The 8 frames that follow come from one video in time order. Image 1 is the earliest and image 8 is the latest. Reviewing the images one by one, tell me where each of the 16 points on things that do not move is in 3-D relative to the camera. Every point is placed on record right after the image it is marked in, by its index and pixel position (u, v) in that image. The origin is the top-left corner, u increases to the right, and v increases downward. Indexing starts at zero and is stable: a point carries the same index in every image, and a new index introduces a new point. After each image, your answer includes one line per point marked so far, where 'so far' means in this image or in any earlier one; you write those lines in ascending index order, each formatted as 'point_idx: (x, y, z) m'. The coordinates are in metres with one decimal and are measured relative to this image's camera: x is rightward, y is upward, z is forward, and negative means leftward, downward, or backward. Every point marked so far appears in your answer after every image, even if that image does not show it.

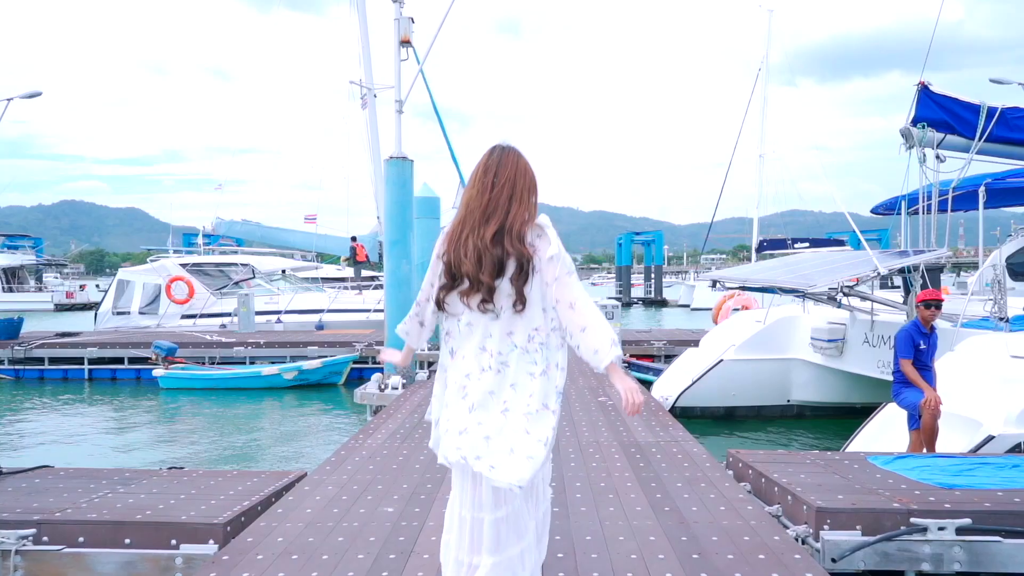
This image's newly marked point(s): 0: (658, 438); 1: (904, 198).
0: (+1.0, -1.0, +4.7) m
1: (+4.1, +0.9, +7.3) m
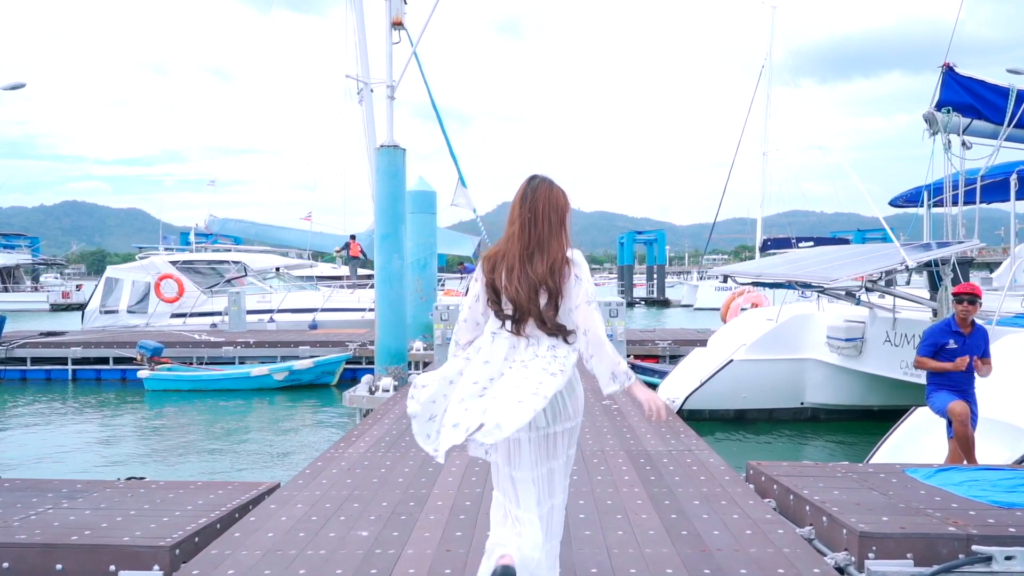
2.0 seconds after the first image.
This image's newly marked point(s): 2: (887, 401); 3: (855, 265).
0: (+1.0, -1.0, +4.3) m
1: (+4.1, +1.0, +6.8) m
2: (+4.2, -1.3, +7.7) m
3: (+3.2, +0.2, +6.3) m
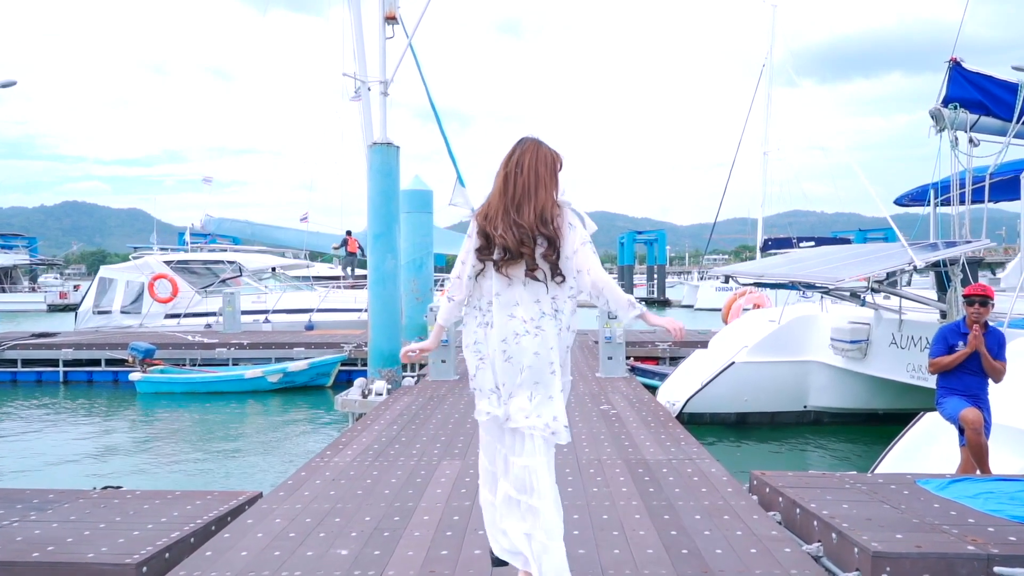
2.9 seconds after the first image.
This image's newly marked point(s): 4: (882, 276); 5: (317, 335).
0: (+0.9, -1.0, +4.1) m
1: (+4.1, +1.0, +6.7) m
2: (+4.1, -1.3, +7.5) m
3: (+3.2, +0.2, +6.2) m
4: (+3.2, +0.1, +5.8) m
5: (-3.8, -0.9, +13.6) m
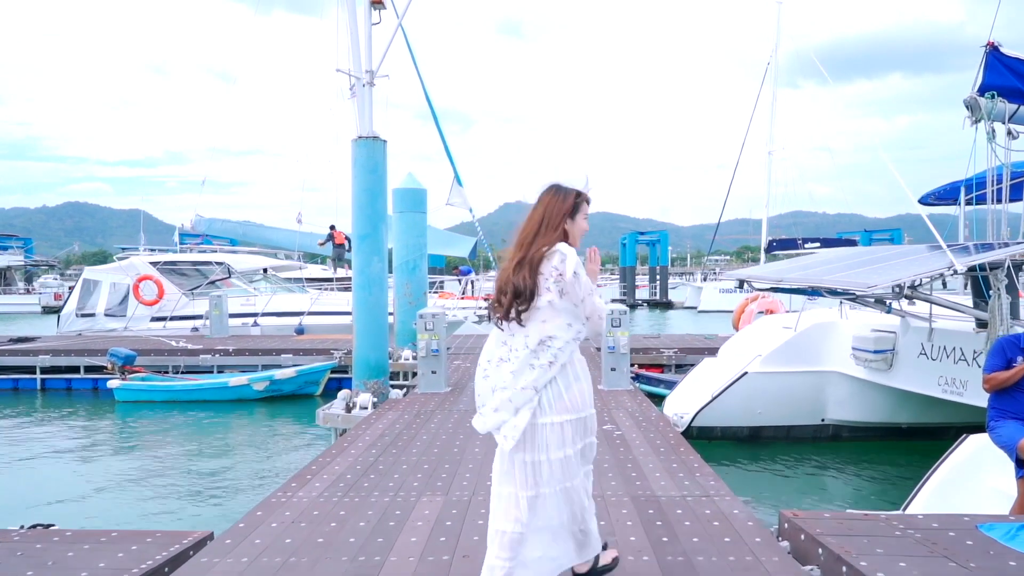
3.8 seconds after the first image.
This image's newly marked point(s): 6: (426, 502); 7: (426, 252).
0: (+0.9, -1.0, +3.6) m
1: (+4.0, +0.9, +6.1) m
2: (+4.1, -1.3, +6.9) m
3: (+3.1, +0.2, +5.6) m
4: (+3.1, +0.1, +5.3) m
5: (-3.9, -1.0, +13.0) m
6: (-0.4, -1.1, +3.6) m
7: (-1.3, +0.5, +10.2) m
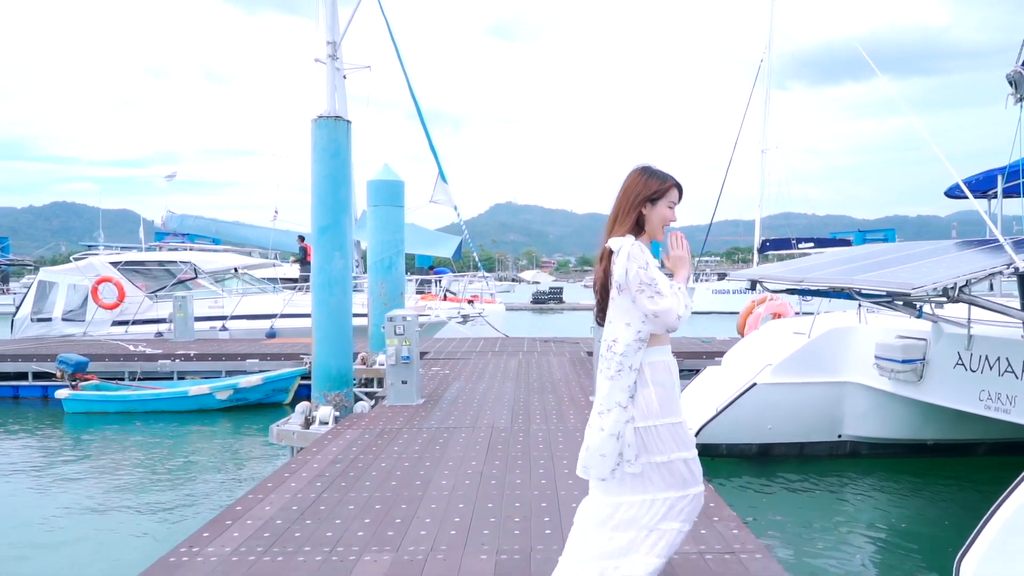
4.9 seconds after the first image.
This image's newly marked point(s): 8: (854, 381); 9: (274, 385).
0: (+0.8, -1.0, +2.8) m
1: (+3.9, +0.9, +5.4) m
2: (+3.9, -1.3, +6.2) m
3: (+3.0, +0.1, +4.9) m
4: (+3.0, +0.1, +4.6) m
5: (-4.1, -1.0, +12.2) m
6: (-0.6, -1.1, +2.8) m
7: (-1.5, +0.5, +9.4) m
8: (+3.1, -0.8, +6.2) m
9: (-3.6, -1.4, +10.3) m
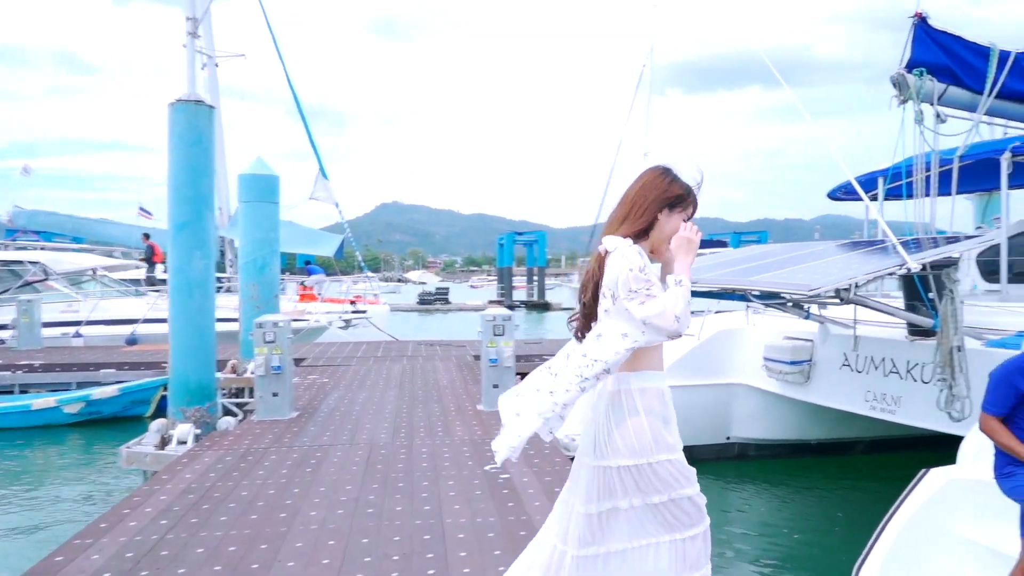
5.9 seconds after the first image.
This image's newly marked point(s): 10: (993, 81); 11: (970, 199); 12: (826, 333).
0: (+0.3, -1.1, +2.4) m
1: (+3.0, +0.9, +5.5) m
2: (+2.9, -1.3, +6.3) m
3: (+2.2, +0.1, +4.8) m
4: (+2.2, 0.0, +4.5) m
5: (-6.0, -1.0, +10.9) m
6: (-1.0, -1.1, +2.2) m
7: (-3.0, +0.5, +8.6) m
8: (+2.1, -0.8, +6.2) m
9: (-5.2, -1.5, +9.2) m
10: (+3.6, +1.6, +5.2) m
11: (+4.1, +0.9, +6.4) m
12: (+2.5, -0.4, +5.5) m
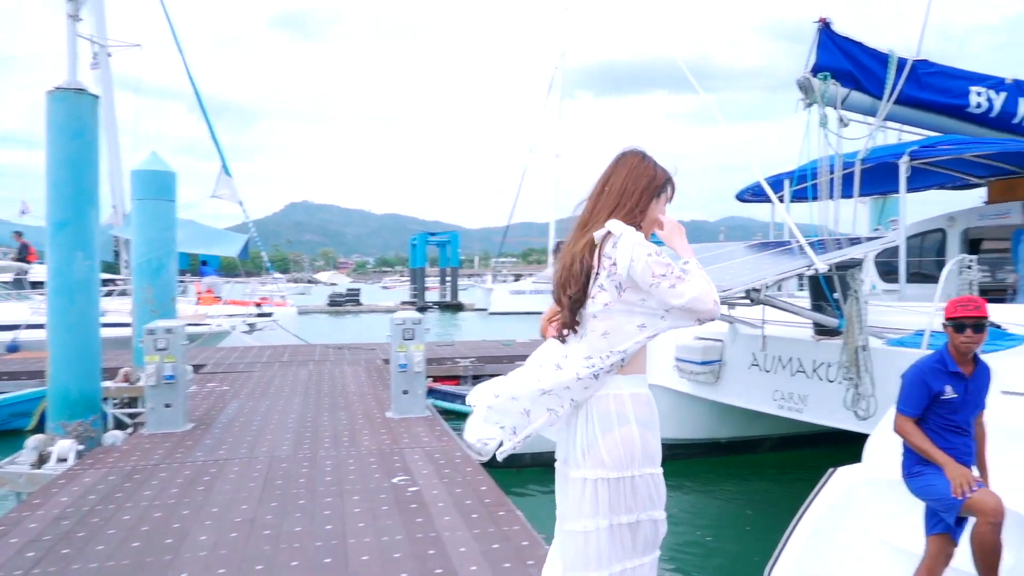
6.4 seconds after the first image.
0: (0.0, -1.1, +2.2) m
1: (+2.2, +0.9, +5.6) m
2: (+2.1, -1.3, +6.4) m
3: (+1.5, +0.1, +4.8) m
4: (+1.6, 0.0, +4.5) m
5: (-7.3, -1.1, +9.8) m
6: (-1.2, -1.1, +1.8) m
7: (-4.0, +0.5, +7.9) m
8: (+1.3, -0.9, +6.1) m
9: (-6.3, -1.5, +8.2) m
10: (+2.9, +1.6, +5.4) m
11: (+3.2, +0.9, +6.7) m
12: (+1.8, -0.4, +5.5) m
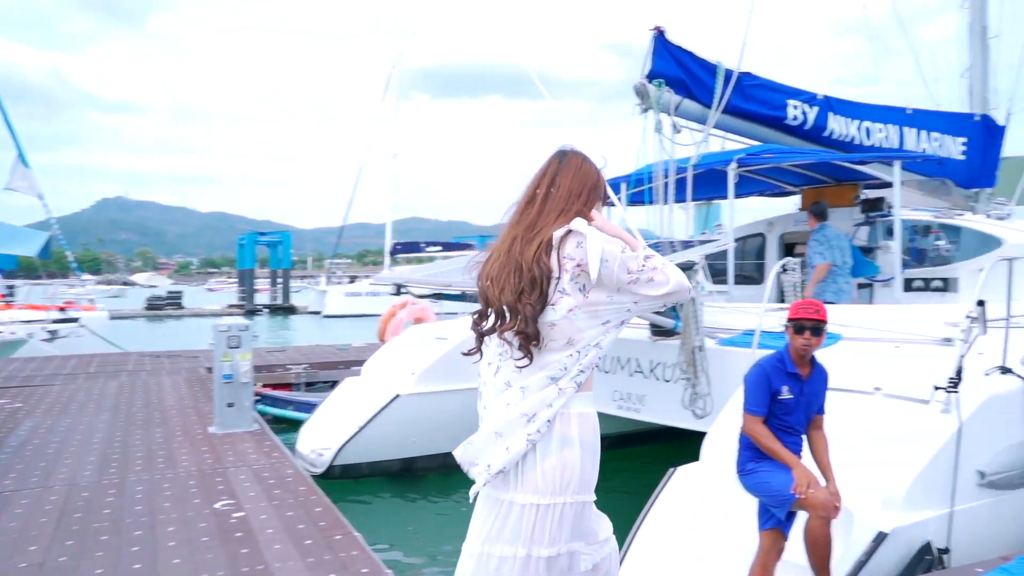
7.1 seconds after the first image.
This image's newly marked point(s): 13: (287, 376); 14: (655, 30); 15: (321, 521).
0: (-0.4, -1.1, +1.9) m
1: (+0.9, +0.9, +5.7) m
2: (+0.6, -1.4, +6.5) m
3: (+0.4, +0.1, +4.8) m
4: (+0.6, 0.0, +4.5) m
5: (-9.4, -1.2, +7.6) m
6: (-1.6, -1.2, +1.3) m
7: (-5.7, +0.4, +6.5) m
8: (-0.1, -0.9, +6.0) m
9: (-7.9, -1.6, +6.3) m
10: (+1.6, +1.6, +5.6) m
11: (+1.7, +0.9, +7.0) m
12: (+0.5, -0.4, +5.5) m
13: (-2.9, -1.2, +8.8) m
14: (+1.1, +2.0, +5.3) m
15: (-1.2, -1.5, +4.4) m
